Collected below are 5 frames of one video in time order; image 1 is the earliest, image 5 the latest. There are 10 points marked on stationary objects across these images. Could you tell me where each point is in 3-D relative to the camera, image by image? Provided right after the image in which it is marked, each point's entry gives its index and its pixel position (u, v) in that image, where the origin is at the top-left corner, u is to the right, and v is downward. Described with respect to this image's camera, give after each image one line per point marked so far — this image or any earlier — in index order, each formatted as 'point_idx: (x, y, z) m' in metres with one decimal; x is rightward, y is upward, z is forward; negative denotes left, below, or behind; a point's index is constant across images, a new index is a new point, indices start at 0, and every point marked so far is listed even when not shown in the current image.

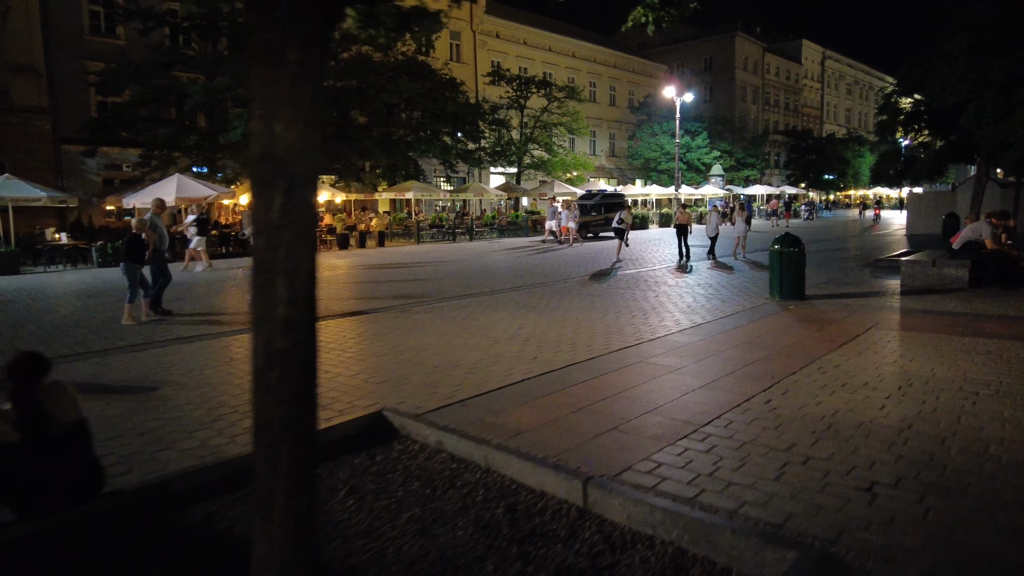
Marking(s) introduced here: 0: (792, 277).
0: (+4.0, +0.1, +9.5) m
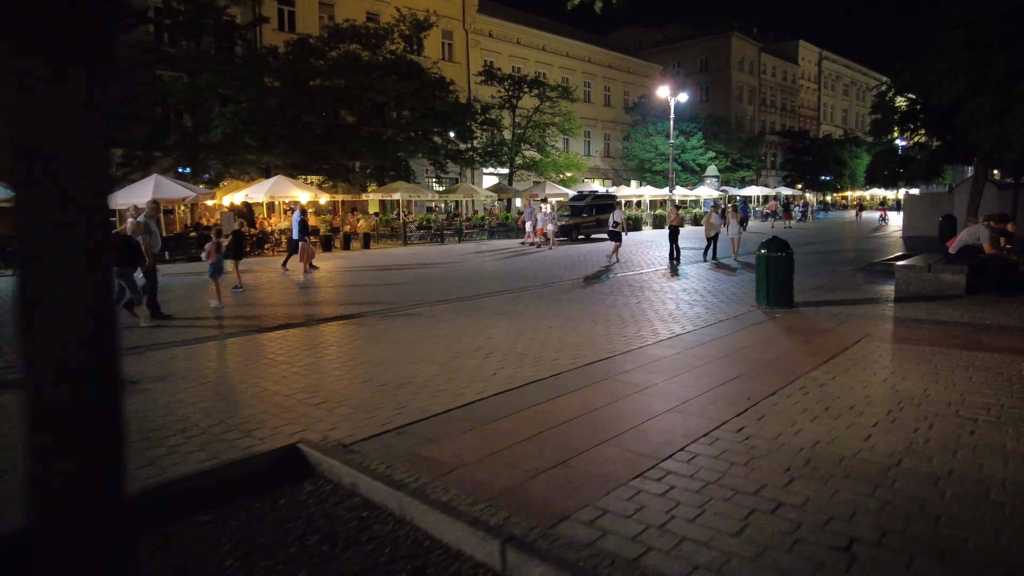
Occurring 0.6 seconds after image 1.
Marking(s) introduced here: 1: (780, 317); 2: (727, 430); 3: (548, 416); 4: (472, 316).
0: (+3.6, 0.0, +8.9) m
1: (+3.4, -0.4, +8.2) m
2: (+1.4, -0.9, +4.1) m
3: (+0.3, -0.9, +4.5) m
4: (-0.6, -0.4, +10.5) m
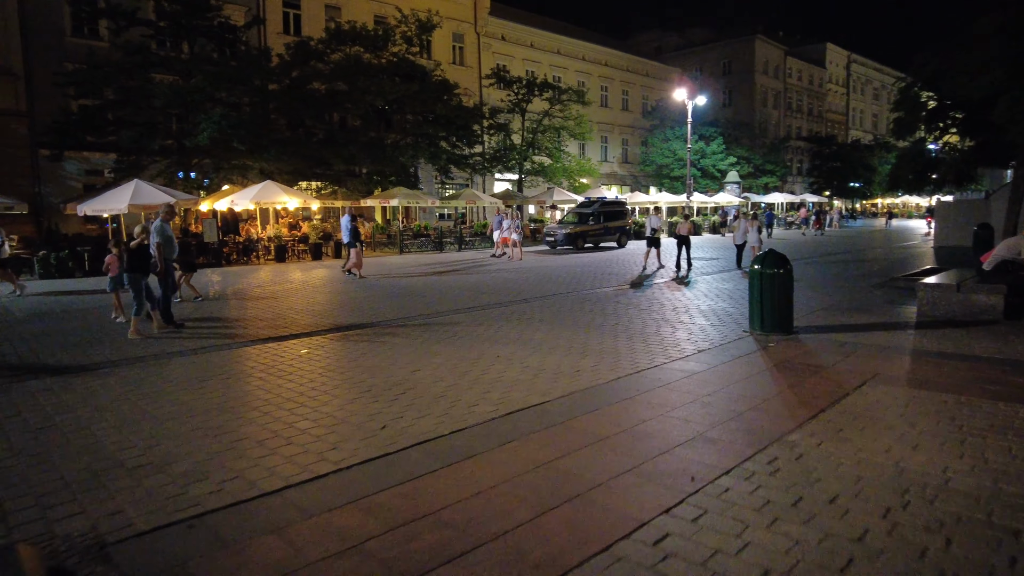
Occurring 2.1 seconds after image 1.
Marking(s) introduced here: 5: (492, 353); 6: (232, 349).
0: (+3.0, -0.2, +7.6) m
1: (+2.8, -0.6, +6.8) m
2: (+0.6, -1.1, +2.8) m
3: (-0.5, -1.1, +3.3) m
4: (-1.1, -0.7, +9.3) m
5: (-0.2, -0.7, +7.1) m
6: (-3.7, -0.8, +8.7) m
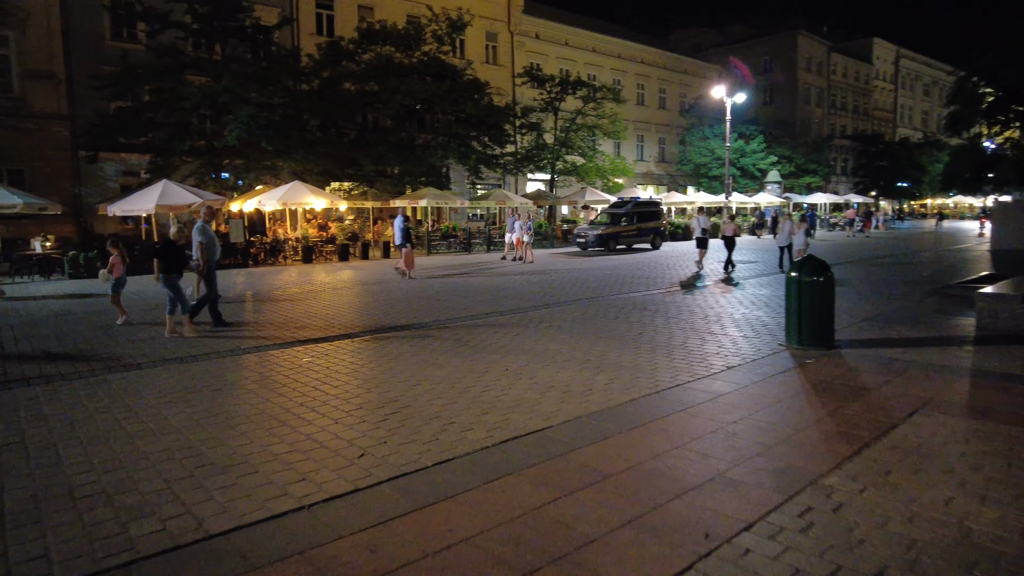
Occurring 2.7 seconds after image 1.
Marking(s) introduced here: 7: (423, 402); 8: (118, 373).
0: (+3.2, -0.3, +6.9) m
1: (+2.9, -0.7, +6.2) m
2: (+0.4, -1.2, +2.3) m
3: (-0.6, -1.1, +2.8) m
4: (-0.9, -0.7, +8.8) m
5: (-0.1, -0.8, +6.6) m
6: (-3.5, -0.9, +8.4) m
7: (-0.7, -0.9, +5.3) m
8: (-4.3, -1.0, +7.2) m
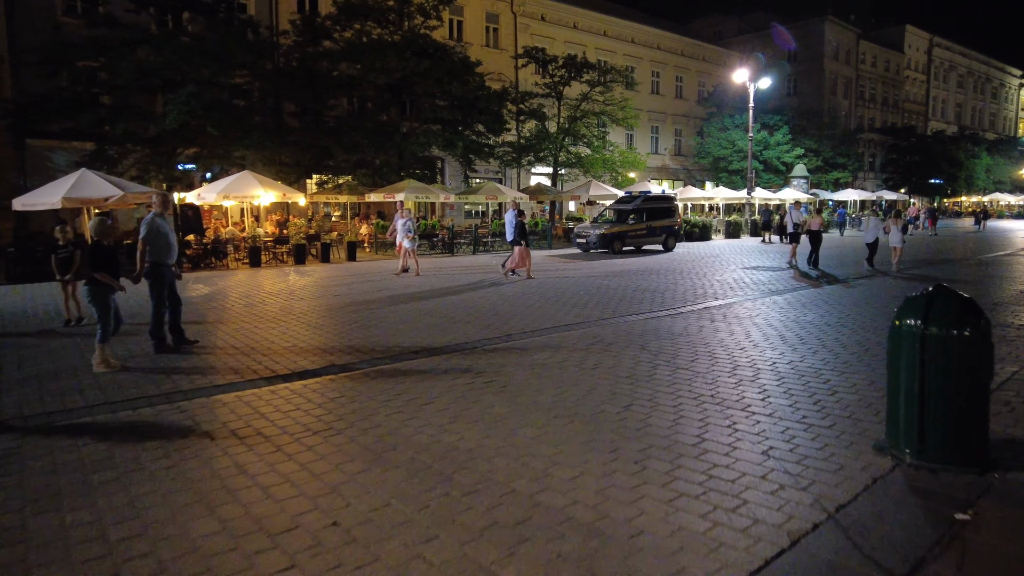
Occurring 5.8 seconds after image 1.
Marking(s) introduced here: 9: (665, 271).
0: (+2.4, -0.7, +3.6) m
1: (+2.1, -1.1, +2.9) m
2: (-0.5, -1.5, -1.0) m
3: (-1.5, -1.5, -0.4) m
4: (-1.6, -1.0, +5.6) m
5: (-0.9, -1.1, +3.4) m
6: (-4.3, -1.1, +5.3) m
7: (-1.6, -1.3, +2.1) m
8: (-5.1, -1.2, +4.1) m
9: (+4.0, +0.4, +17.3) m
